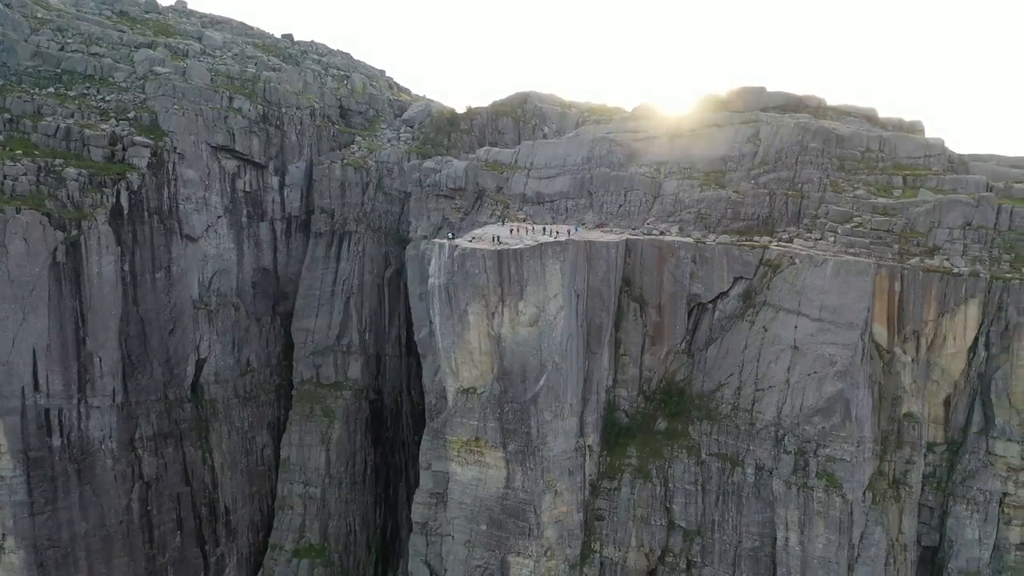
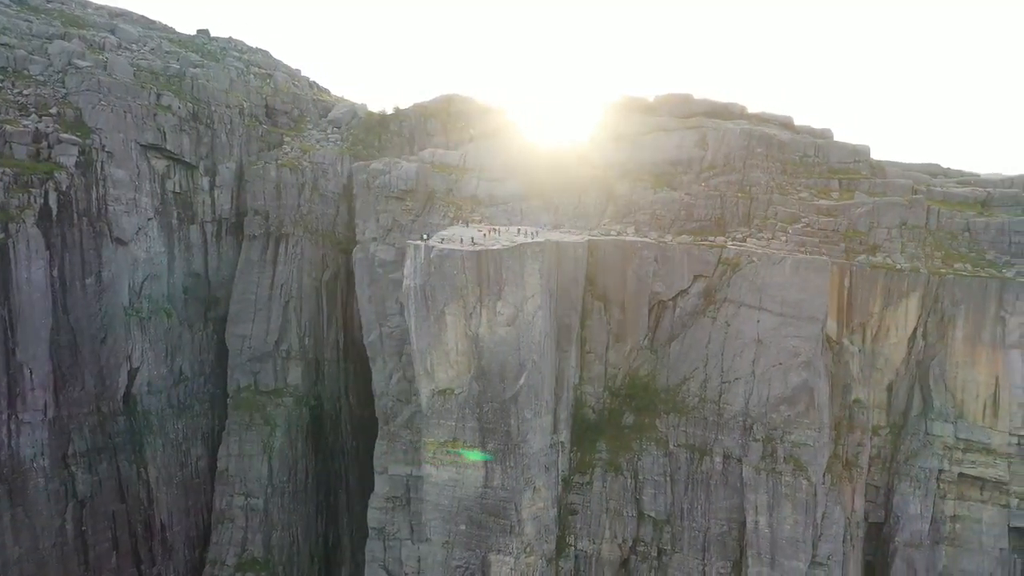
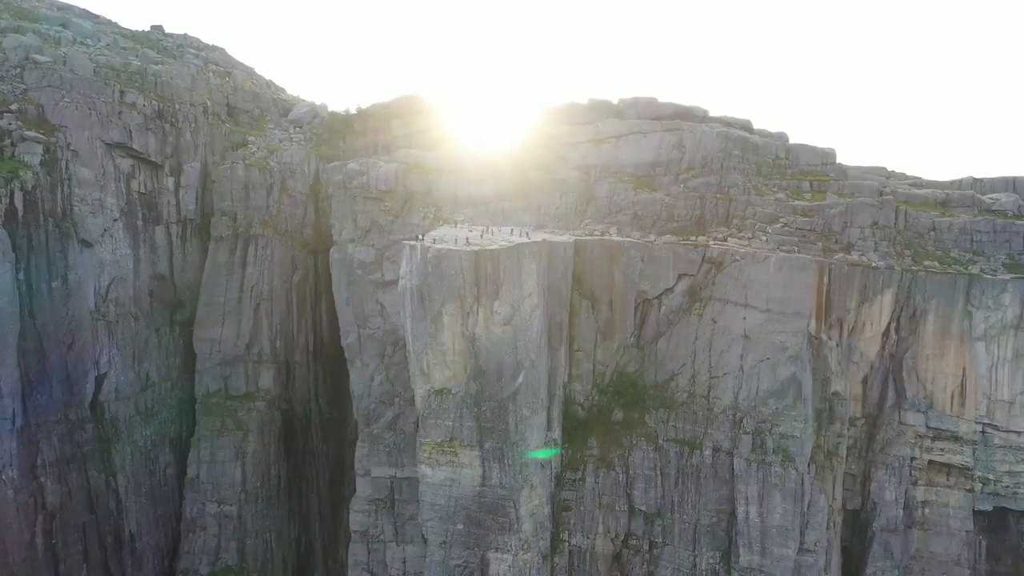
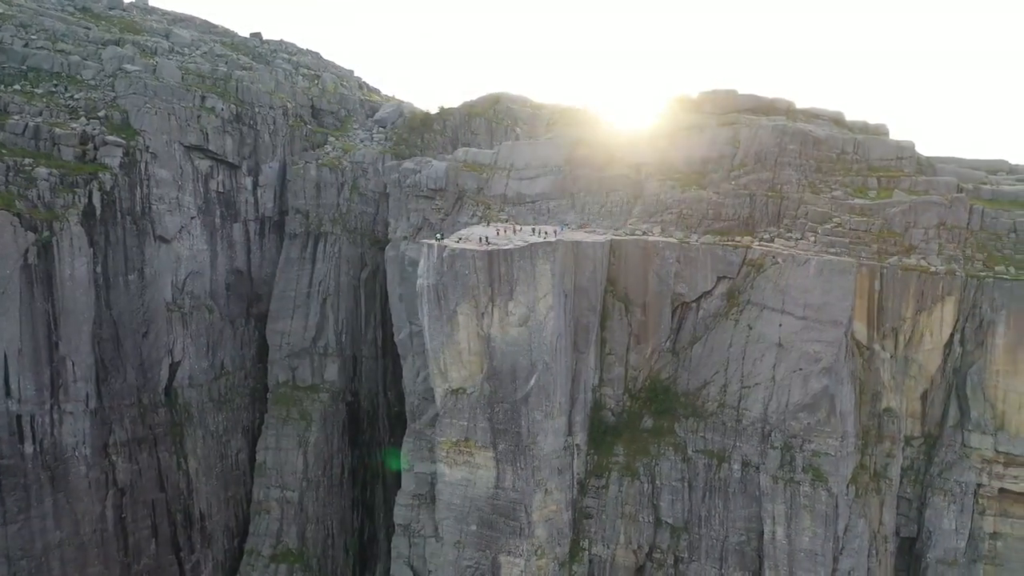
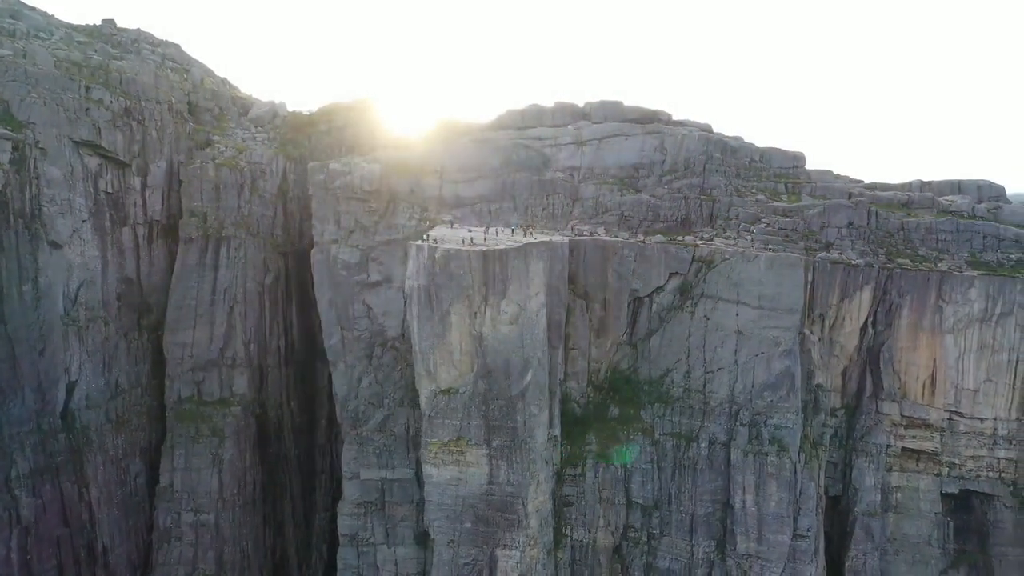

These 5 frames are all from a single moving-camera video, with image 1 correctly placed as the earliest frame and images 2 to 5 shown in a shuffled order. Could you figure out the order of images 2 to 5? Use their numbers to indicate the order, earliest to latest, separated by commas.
4, 2, 3, 5
